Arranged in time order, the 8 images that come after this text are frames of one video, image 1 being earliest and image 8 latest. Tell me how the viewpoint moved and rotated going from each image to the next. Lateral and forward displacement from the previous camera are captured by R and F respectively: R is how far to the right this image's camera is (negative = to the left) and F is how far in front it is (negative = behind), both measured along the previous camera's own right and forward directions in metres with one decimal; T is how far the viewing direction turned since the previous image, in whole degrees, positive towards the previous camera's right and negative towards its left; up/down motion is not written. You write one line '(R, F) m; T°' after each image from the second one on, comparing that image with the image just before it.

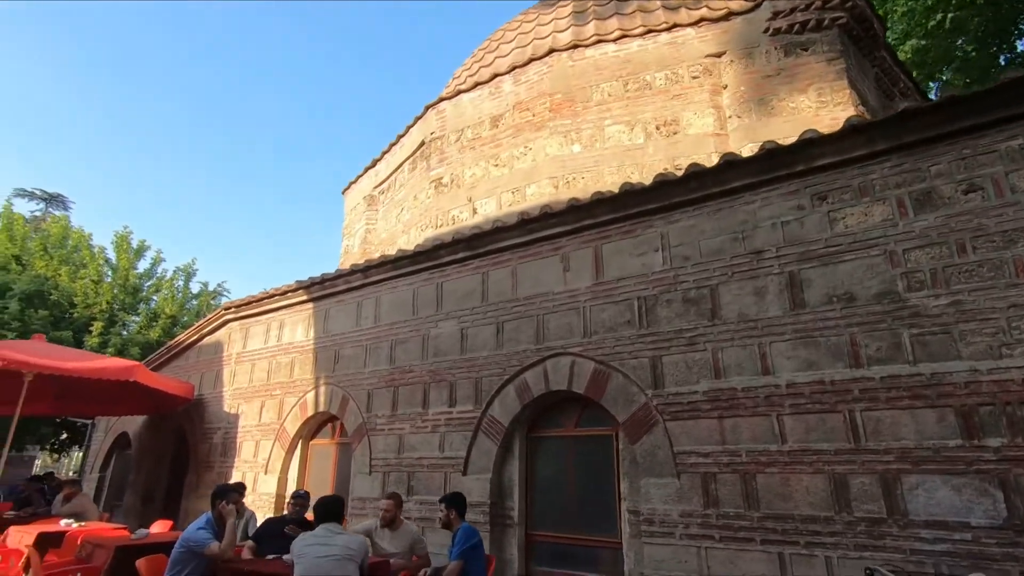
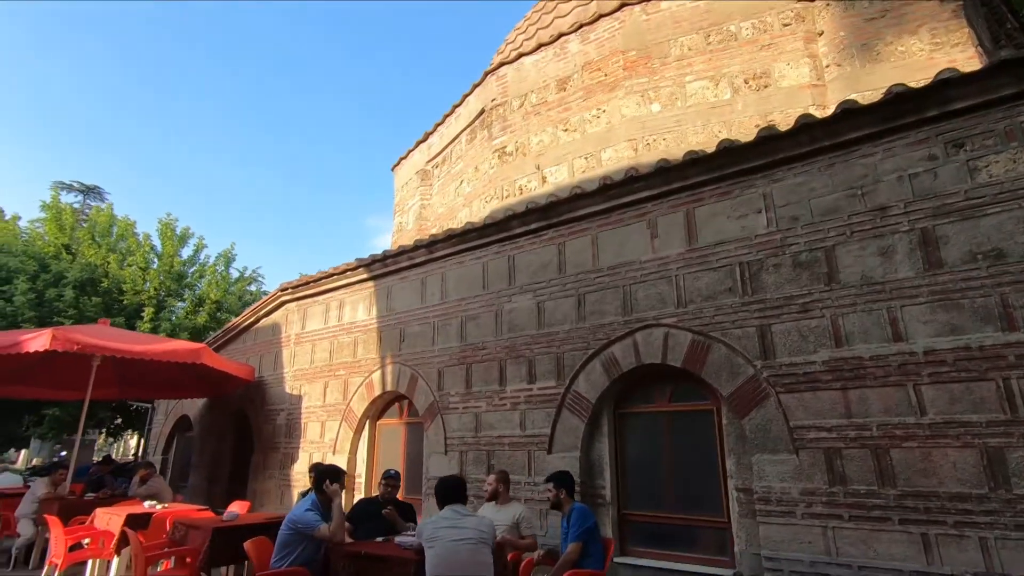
(-0.7, +0.3) m; -2°
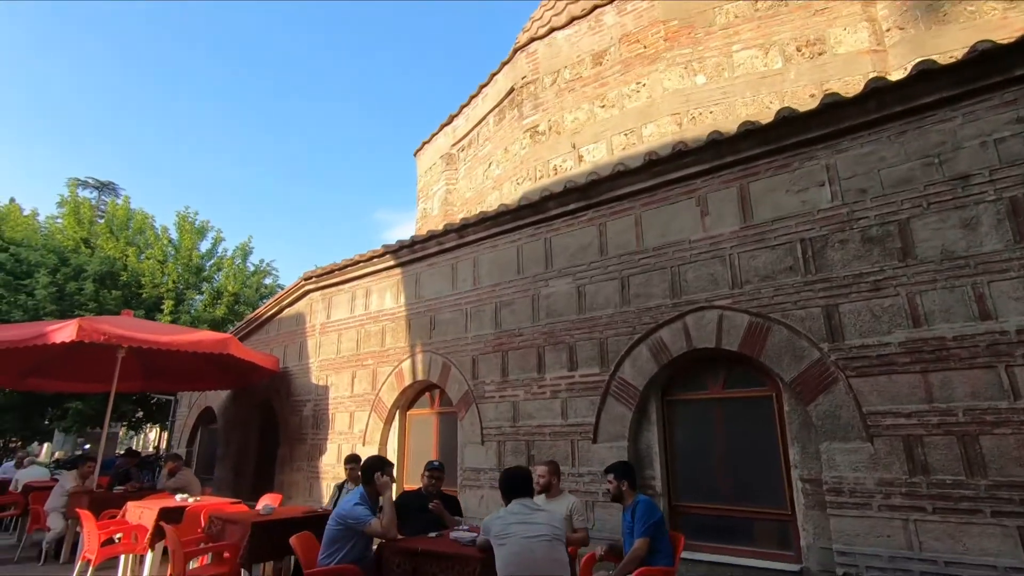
(-0.3, +0.3) m; -1°
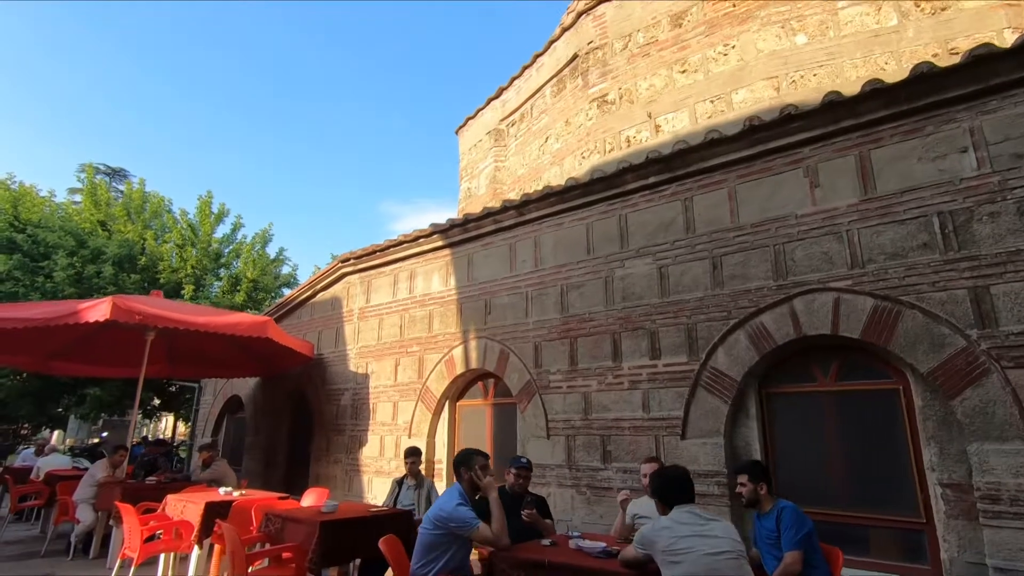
(-0.8, +0.5) m; -1°
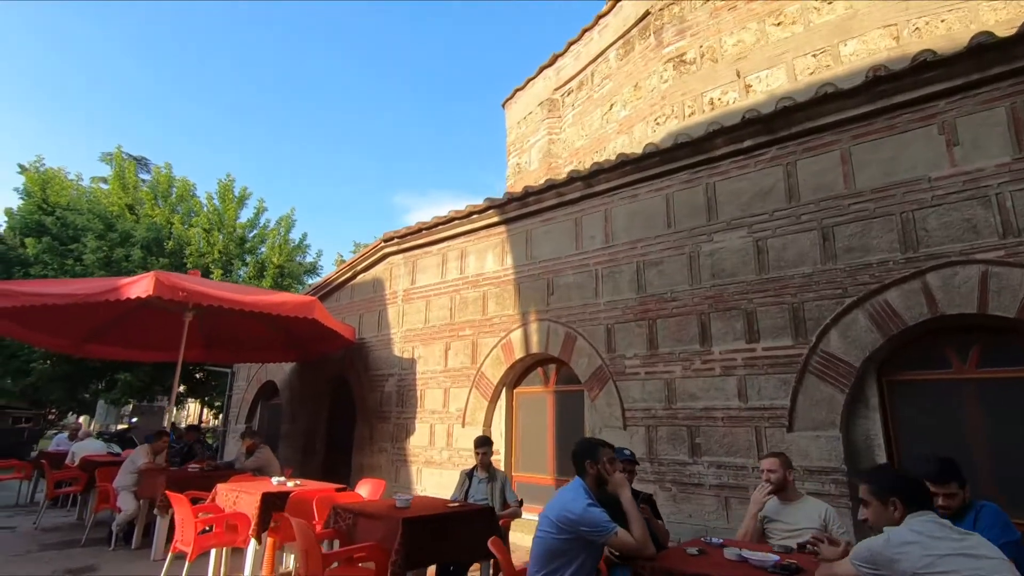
(-0.6, +0.5) m; -1°
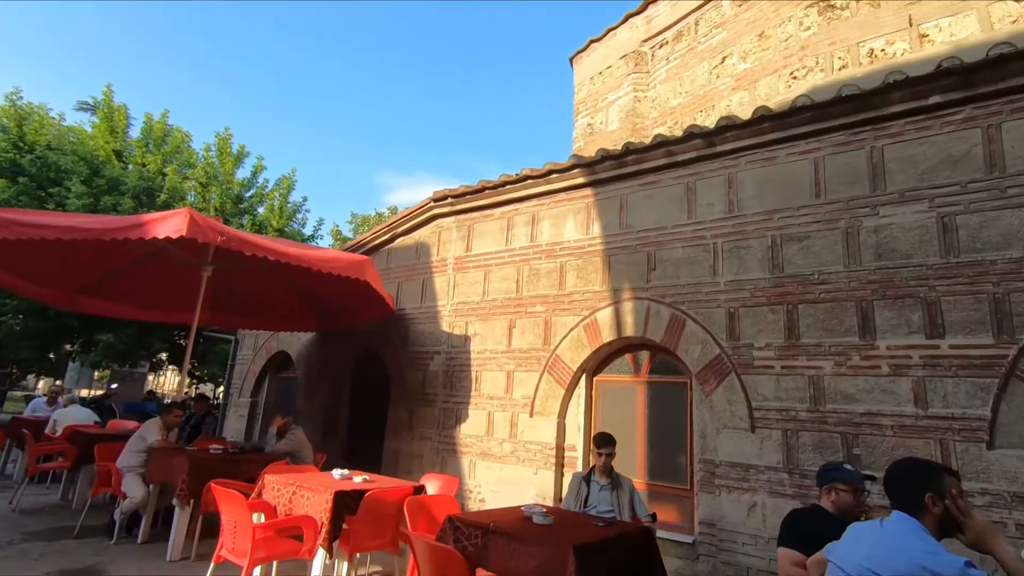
(-1.2, +1.0) m; +2°
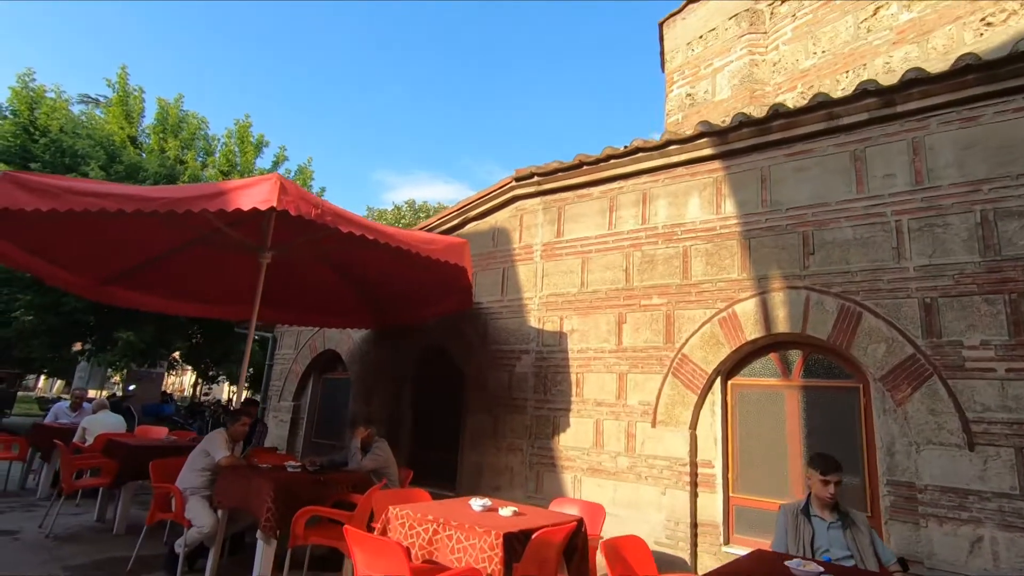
(-1.2, +0.9) m; 0°
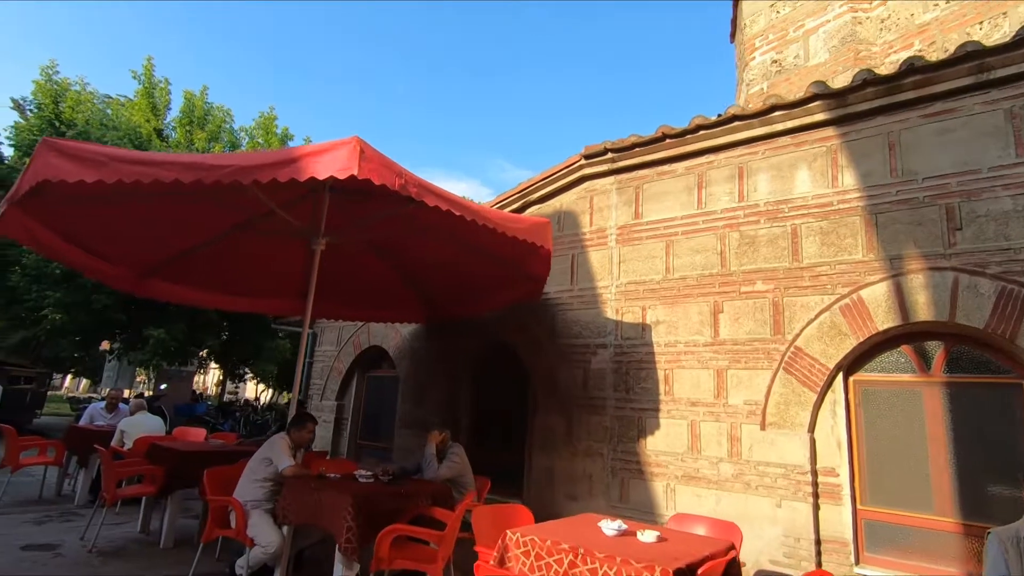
(-0.7, +0.6) m; -1°
